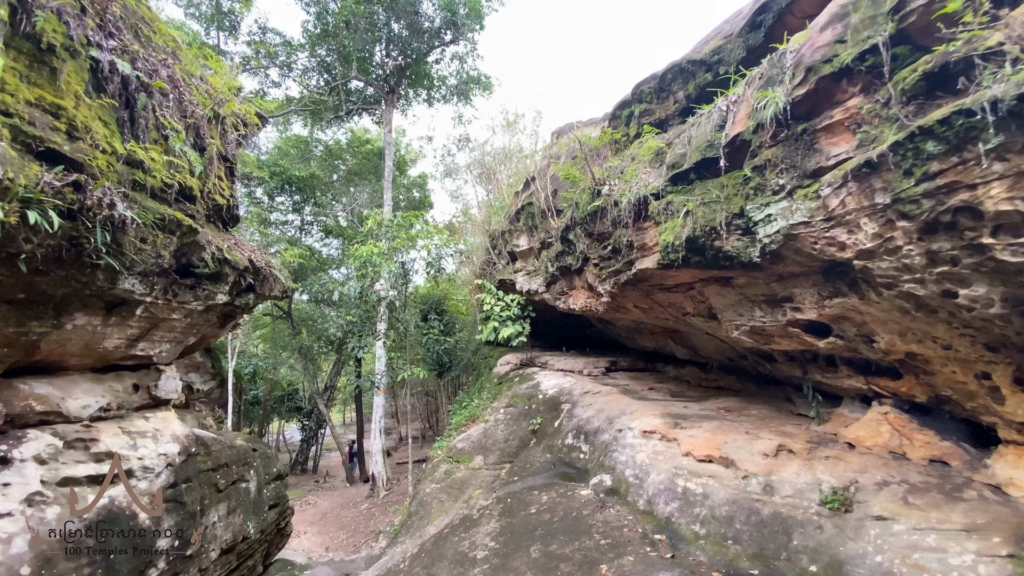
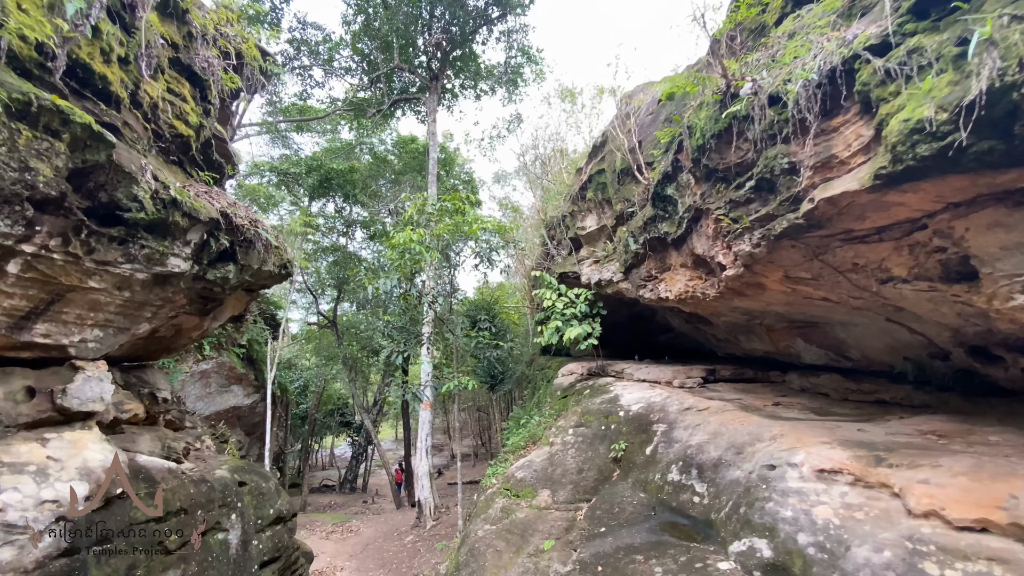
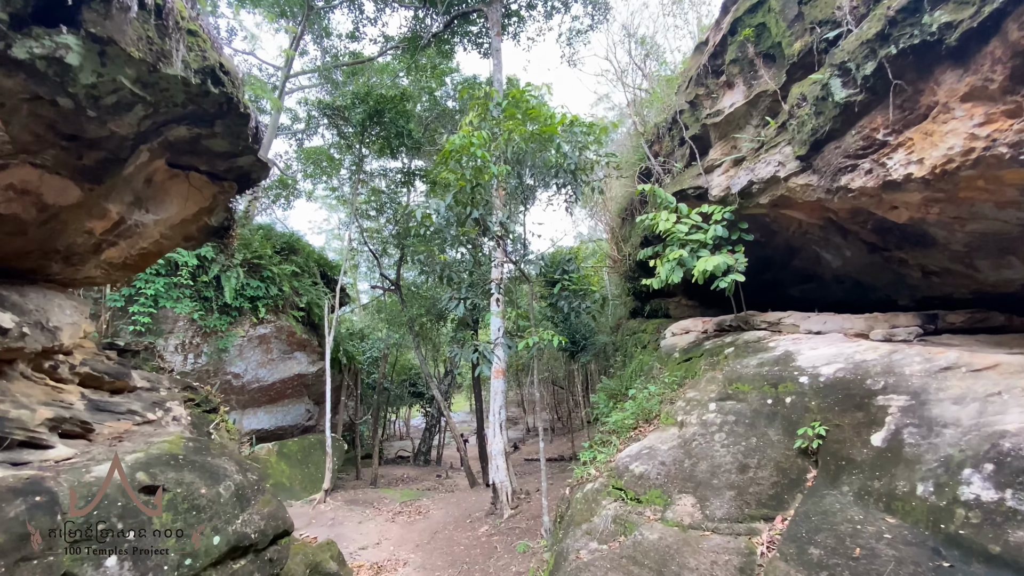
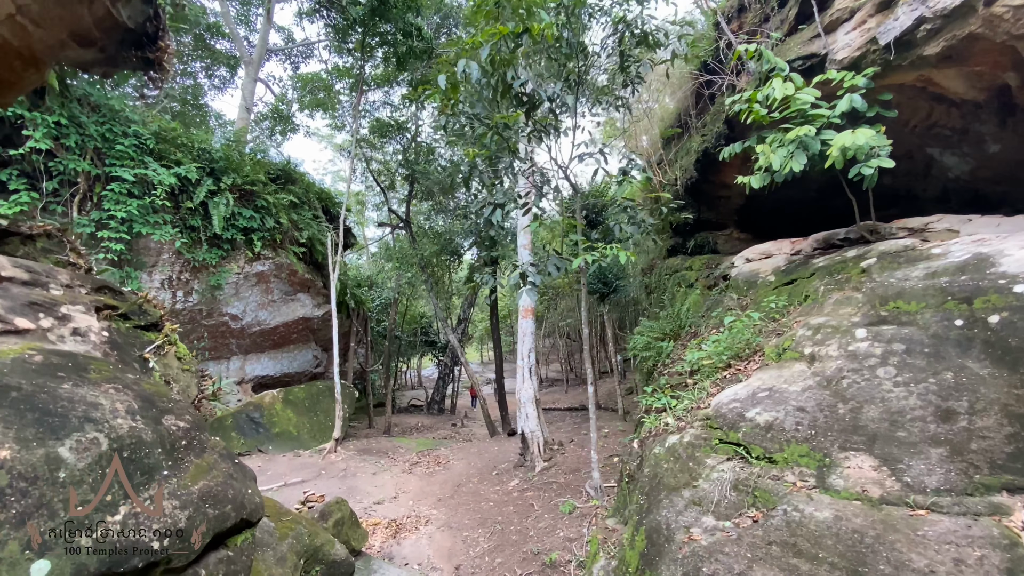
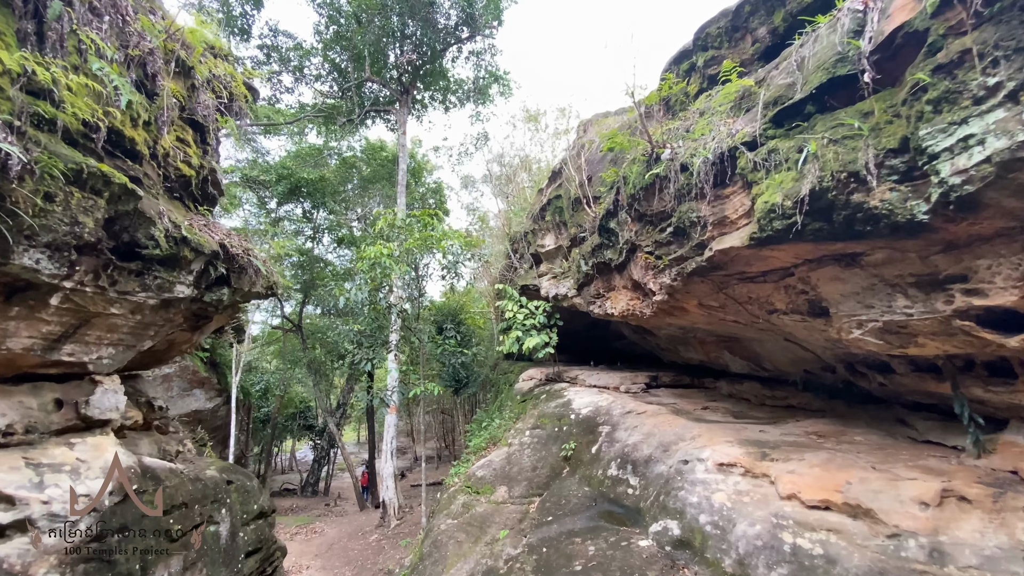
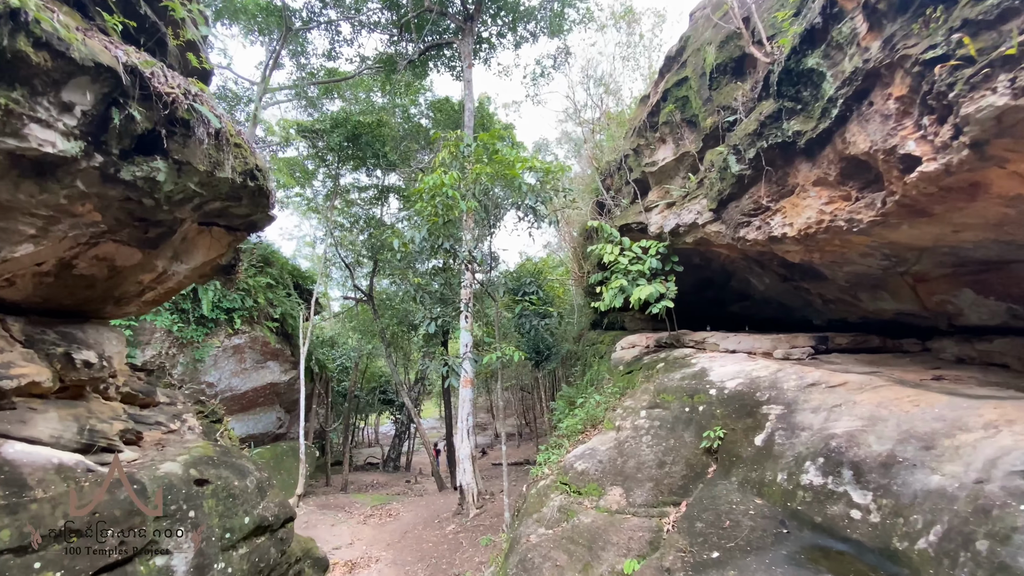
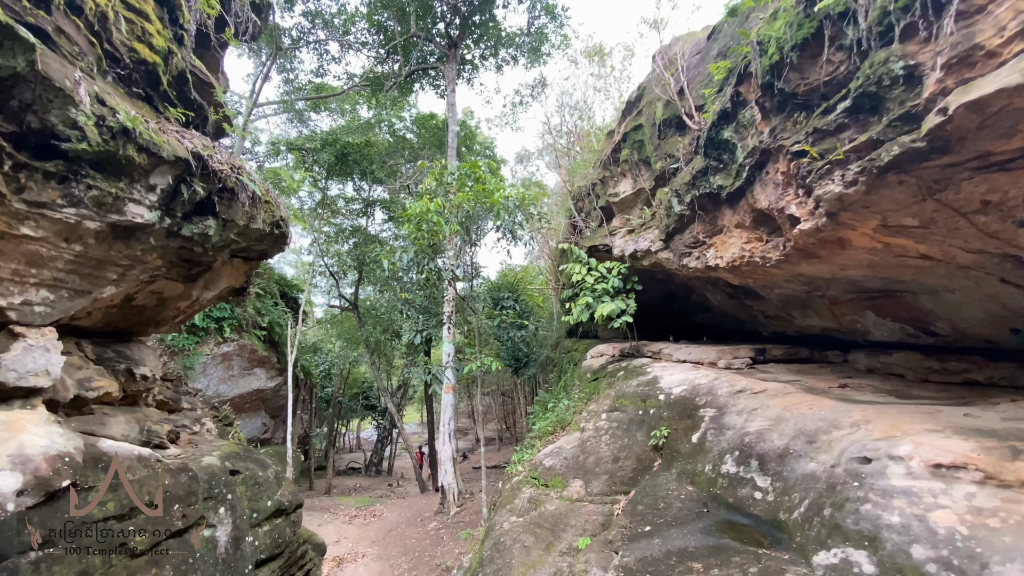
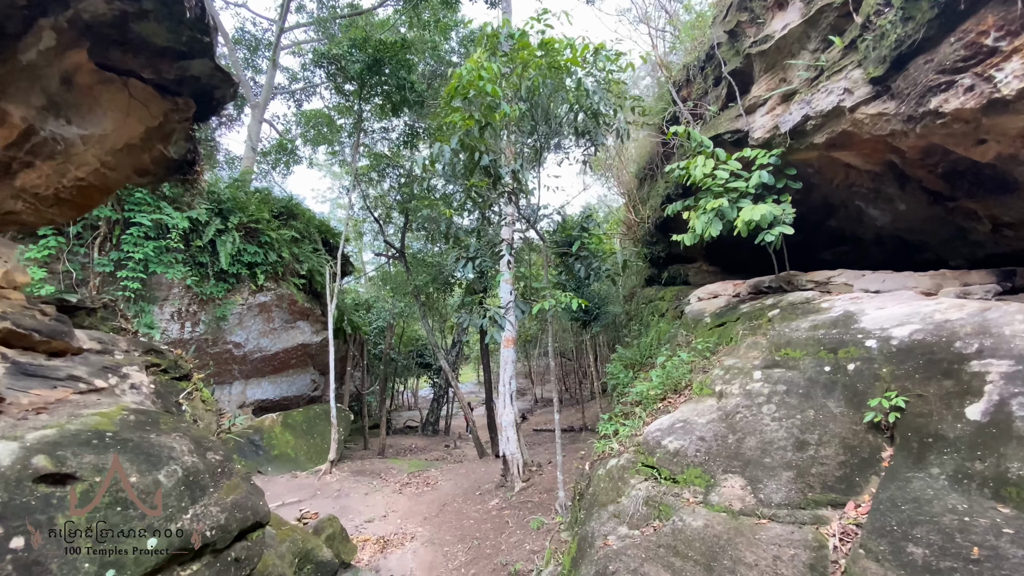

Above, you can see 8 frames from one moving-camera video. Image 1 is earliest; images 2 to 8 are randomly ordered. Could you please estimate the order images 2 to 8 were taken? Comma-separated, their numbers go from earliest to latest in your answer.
5, 2, 7, 6, 3, 8, 4
